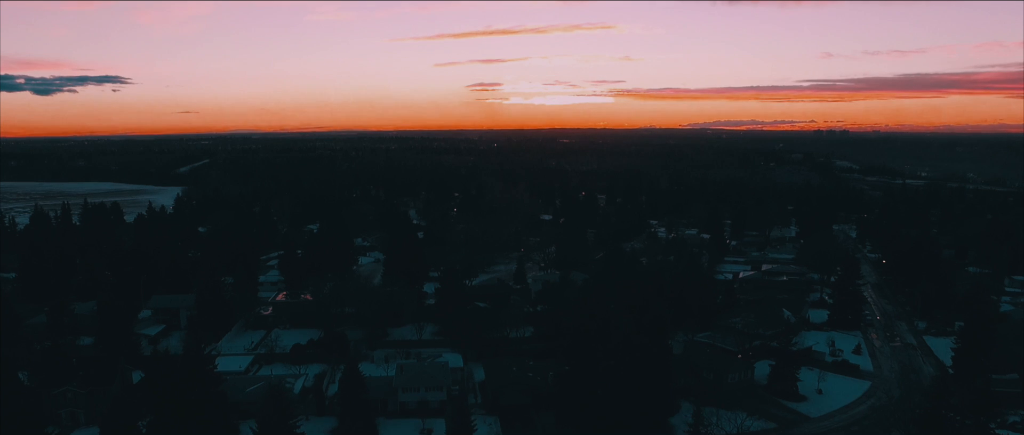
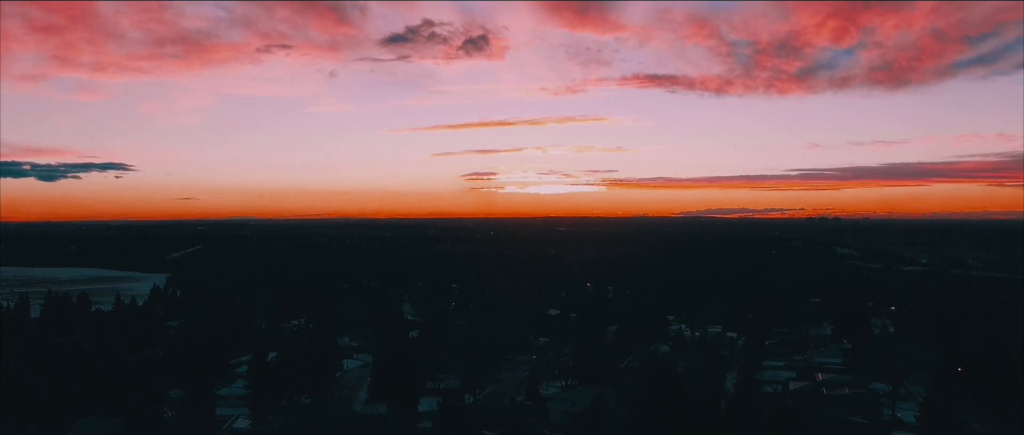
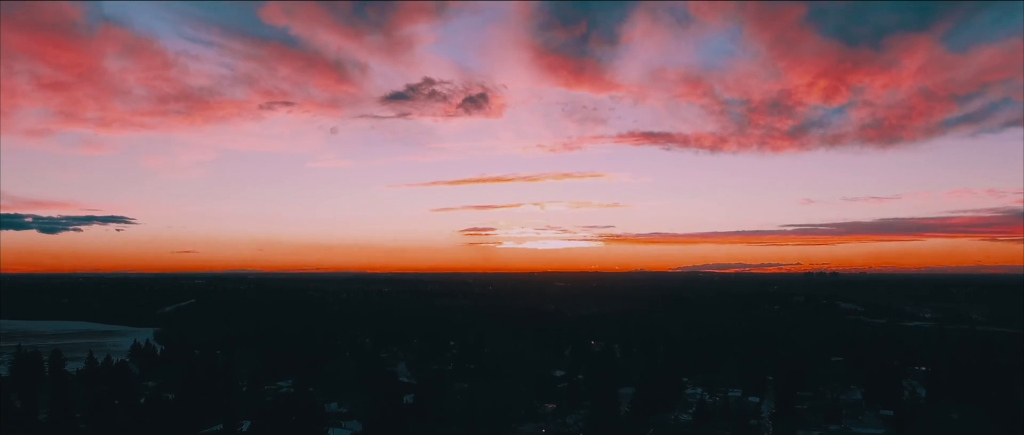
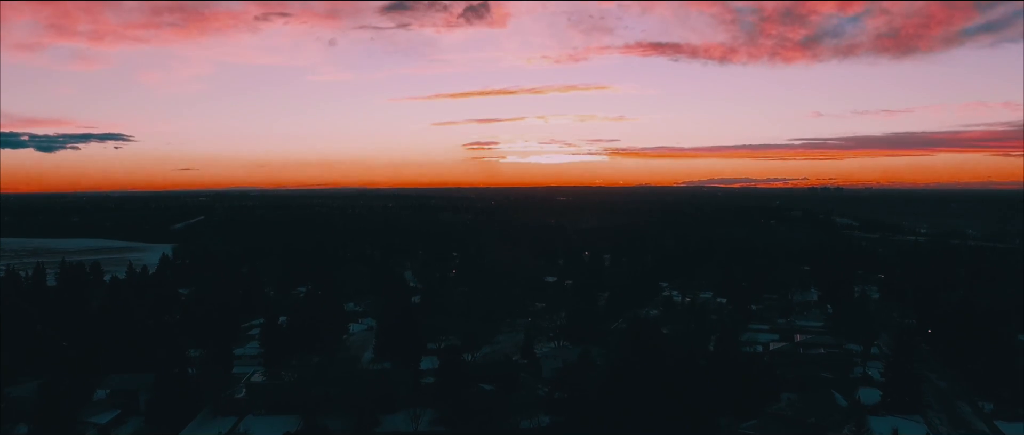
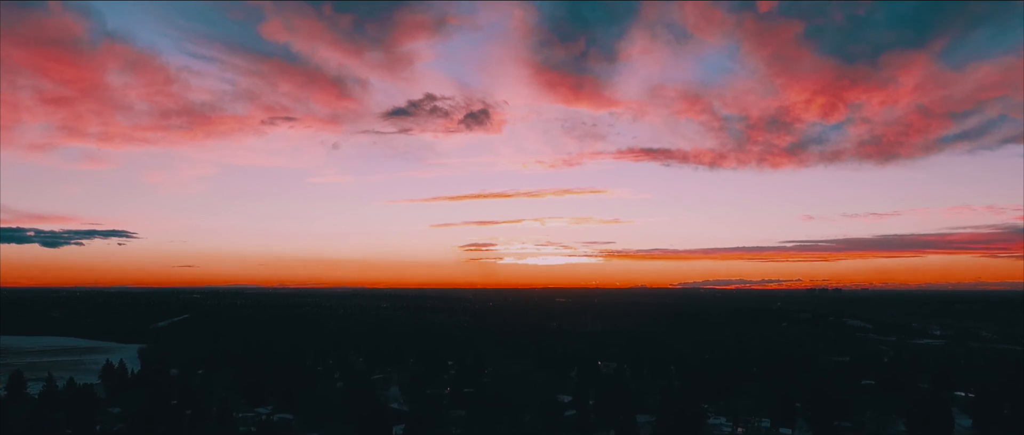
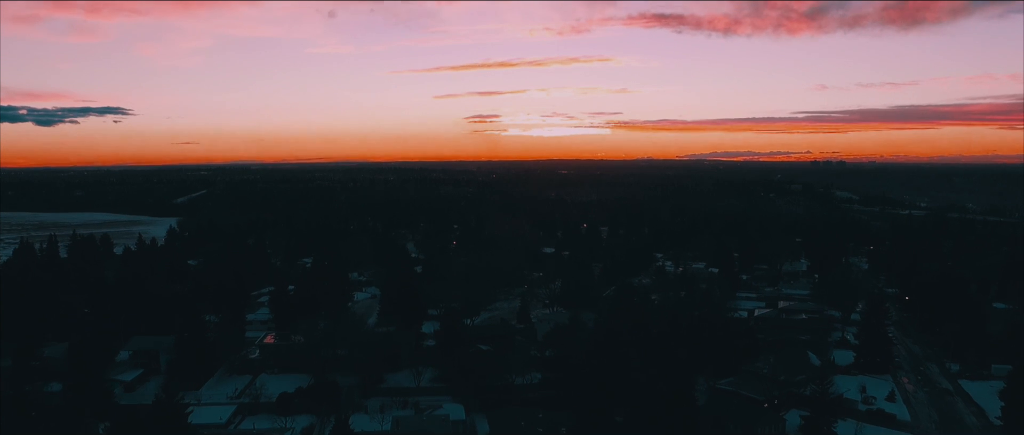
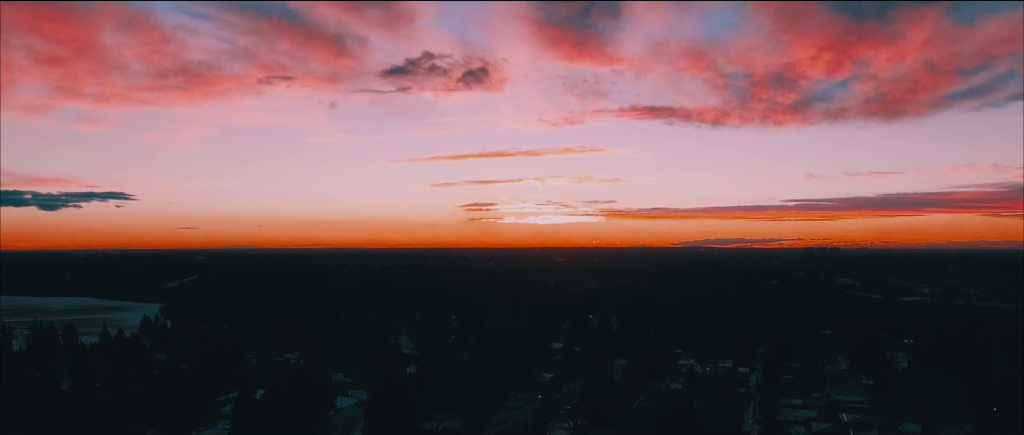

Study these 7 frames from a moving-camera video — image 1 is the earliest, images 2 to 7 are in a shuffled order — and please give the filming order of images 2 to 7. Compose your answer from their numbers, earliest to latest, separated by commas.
6, 4, 2, 7, 3, 5
